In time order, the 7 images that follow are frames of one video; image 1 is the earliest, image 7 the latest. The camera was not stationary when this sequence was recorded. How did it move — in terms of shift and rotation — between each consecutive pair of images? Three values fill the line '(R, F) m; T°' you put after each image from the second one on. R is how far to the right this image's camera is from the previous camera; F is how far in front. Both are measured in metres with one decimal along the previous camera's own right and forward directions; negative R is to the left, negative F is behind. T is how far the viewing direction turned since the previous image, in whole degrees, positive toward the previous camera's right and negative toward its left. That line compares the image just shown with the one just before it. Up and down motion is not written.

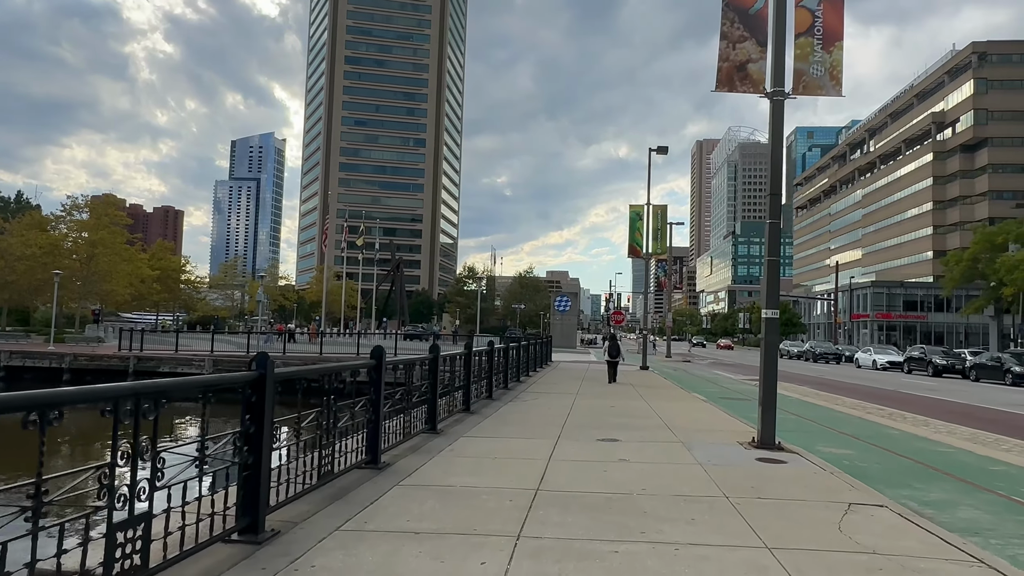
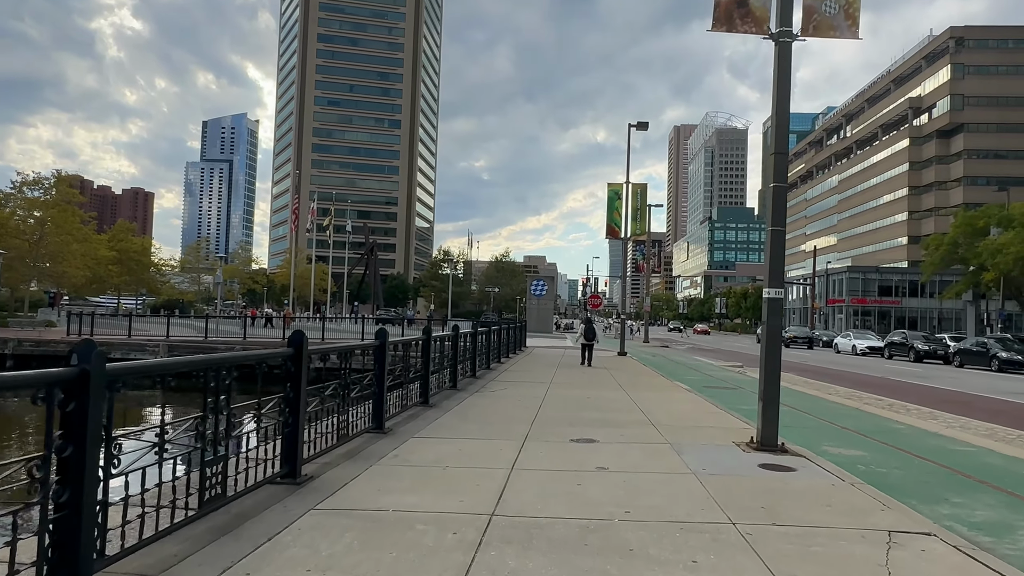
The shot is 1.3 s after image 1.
(+0.2, +1.5) m; +2°
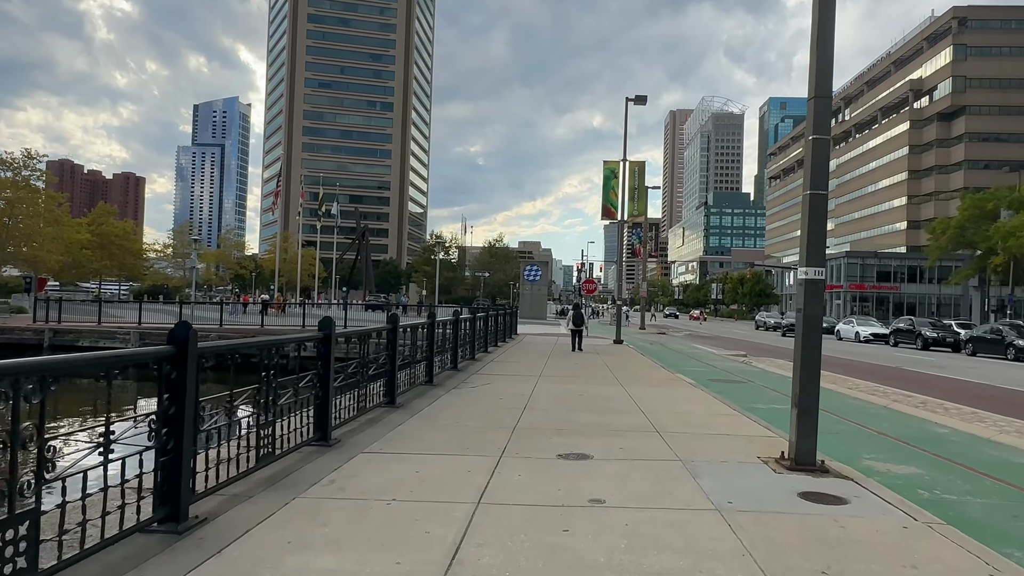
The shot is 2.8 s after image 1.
(+0.2, +1.6) m; 0°
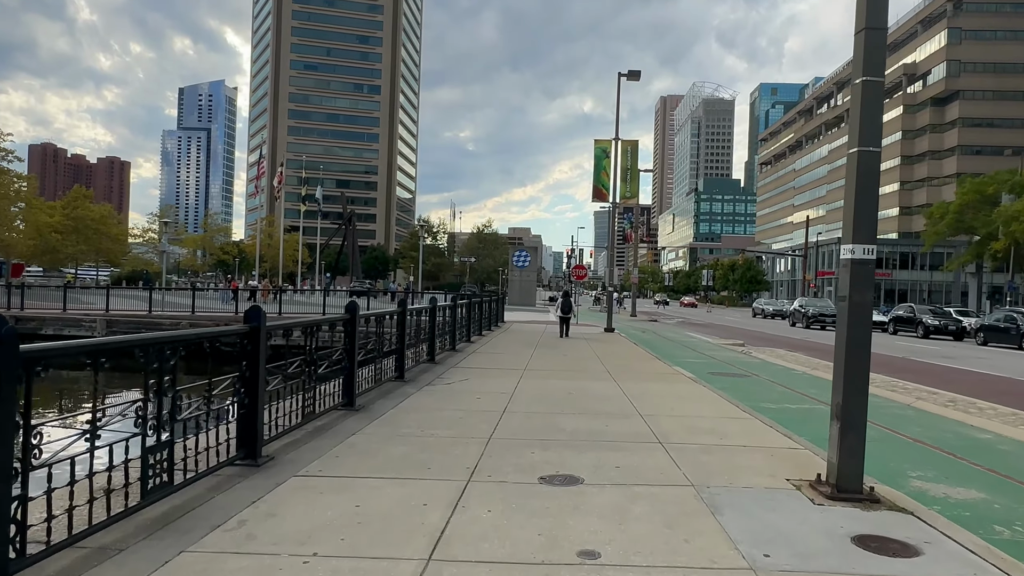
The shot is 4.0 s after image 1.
(+0.1, +1.4) m; +1°
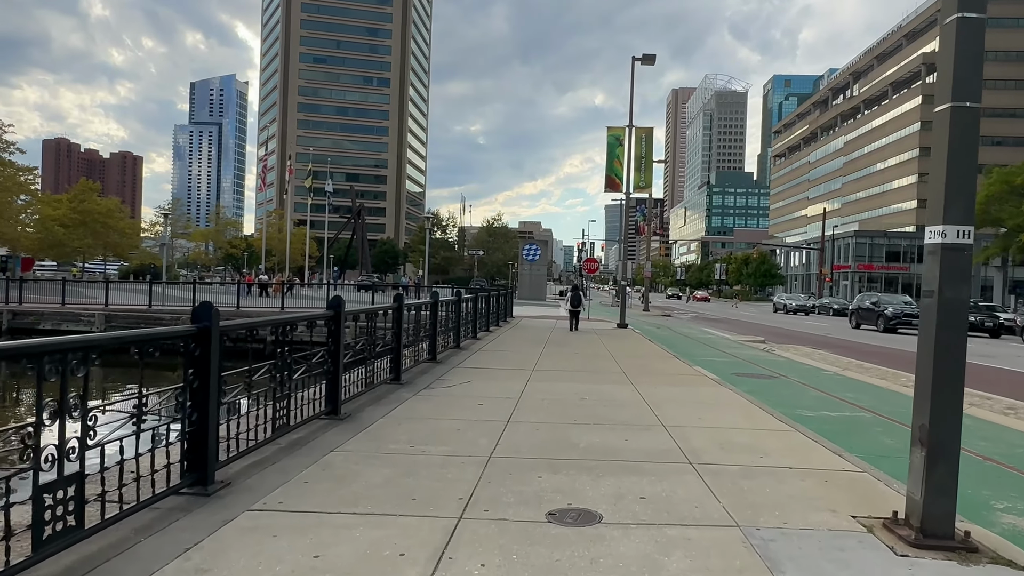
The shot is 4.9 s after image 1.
(+0.1, +1.0) m; -1°
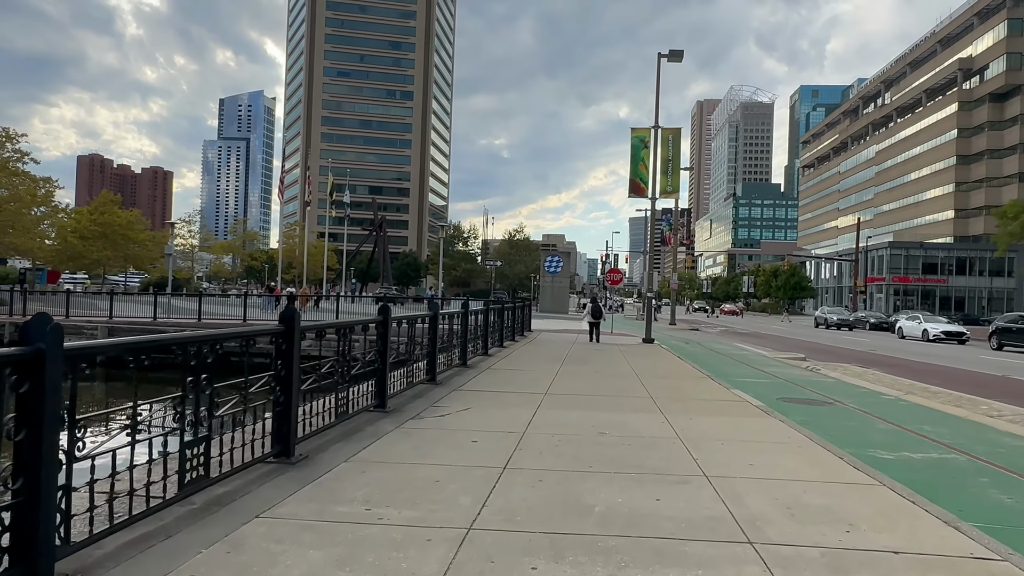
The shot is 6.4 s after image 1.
(+0.2, +1.6) m; -2°
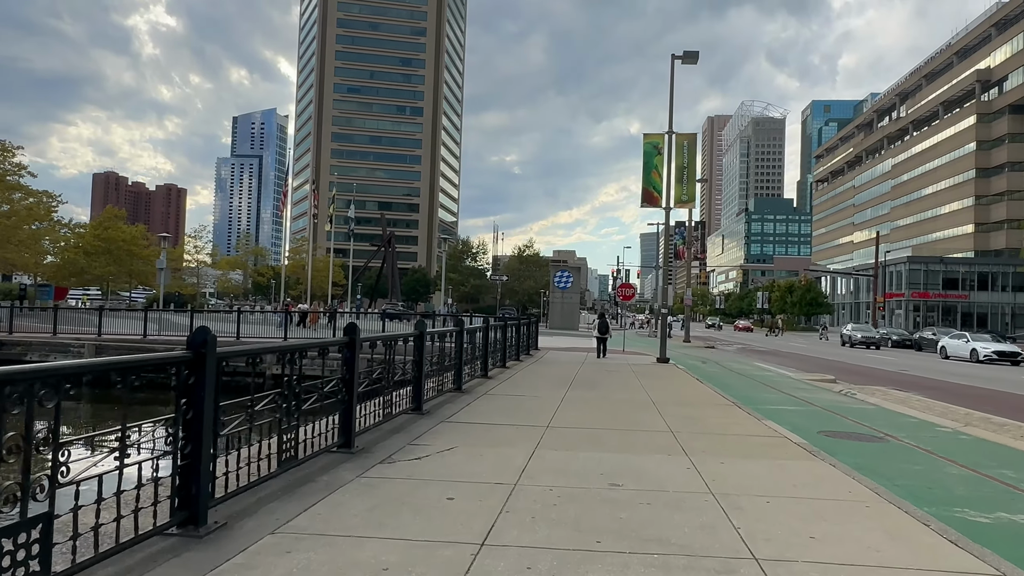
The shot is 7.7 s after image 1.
(+0.2, +1.4) m; -1°
